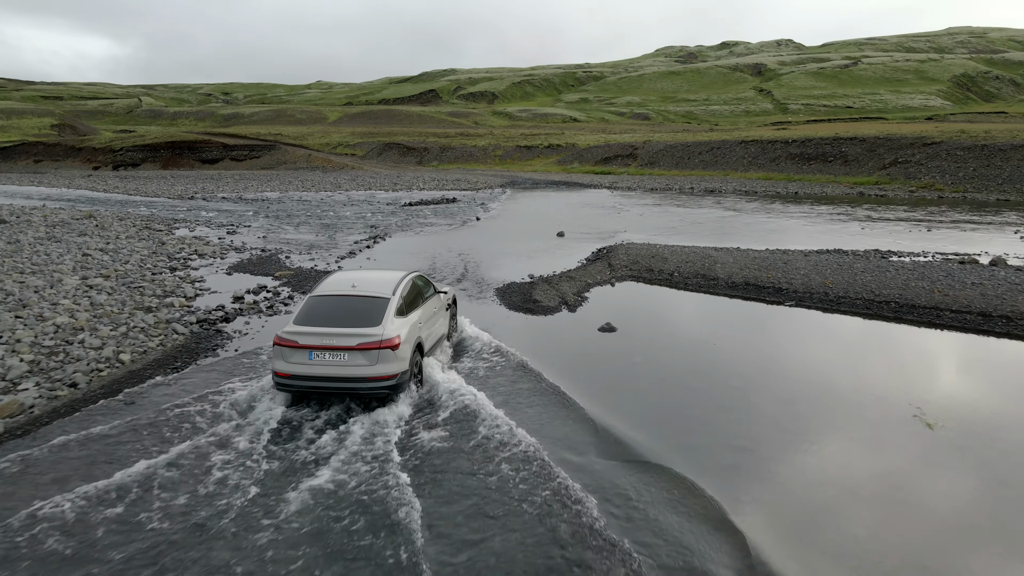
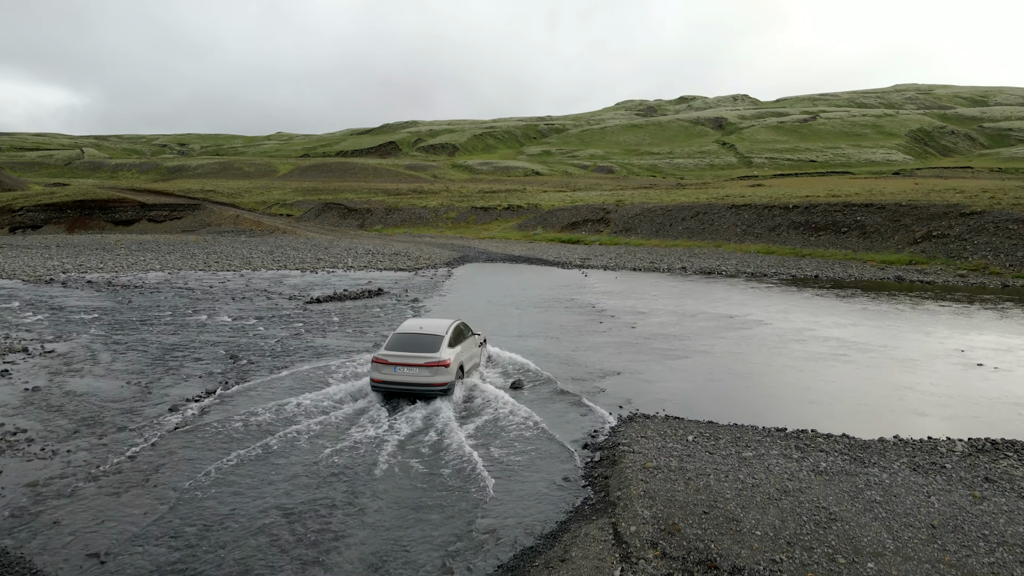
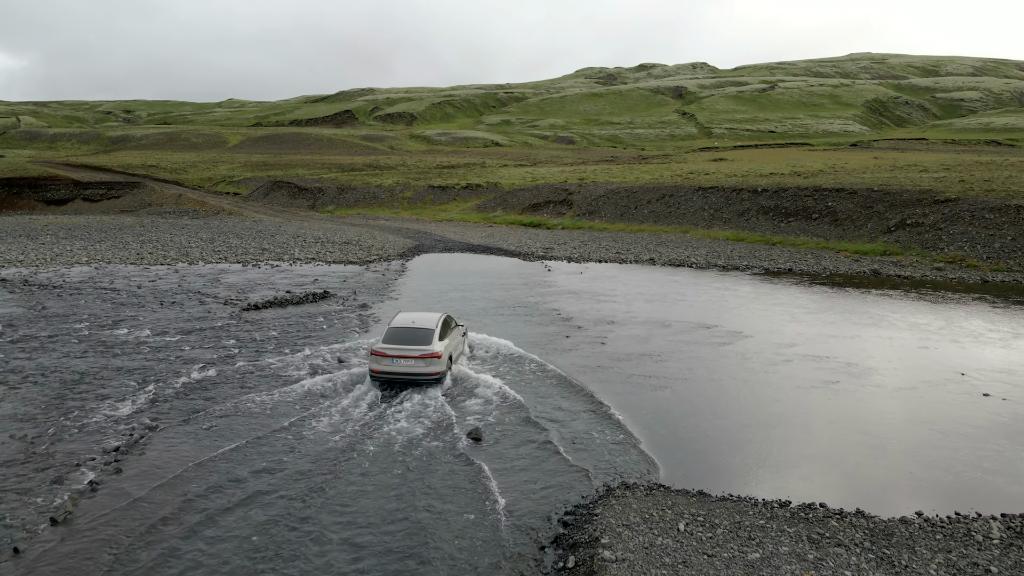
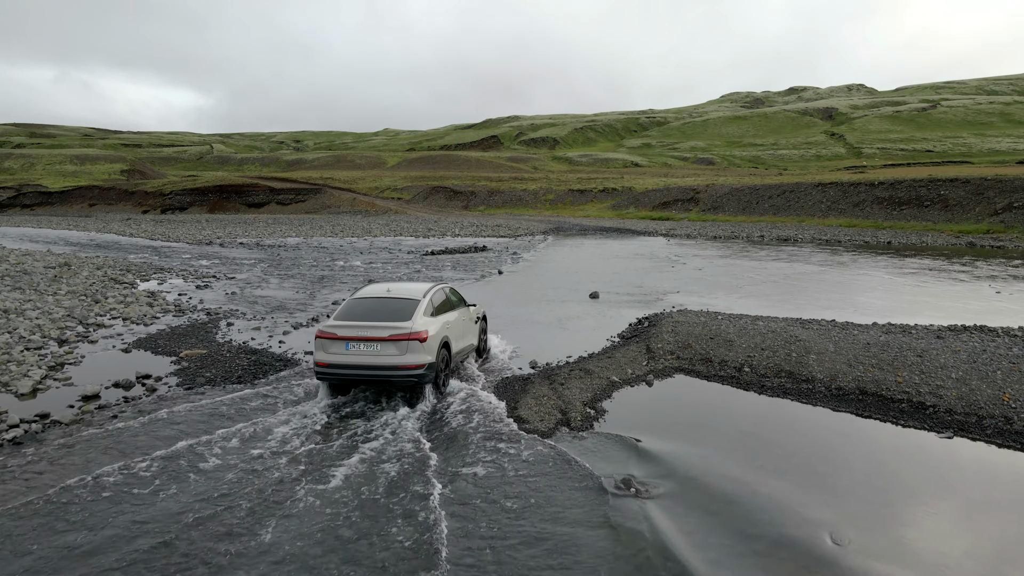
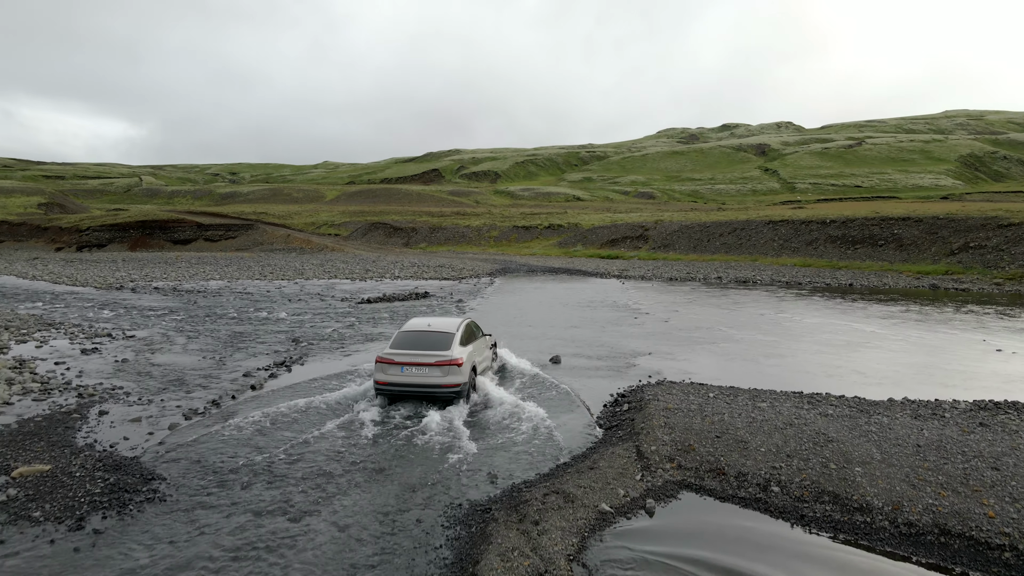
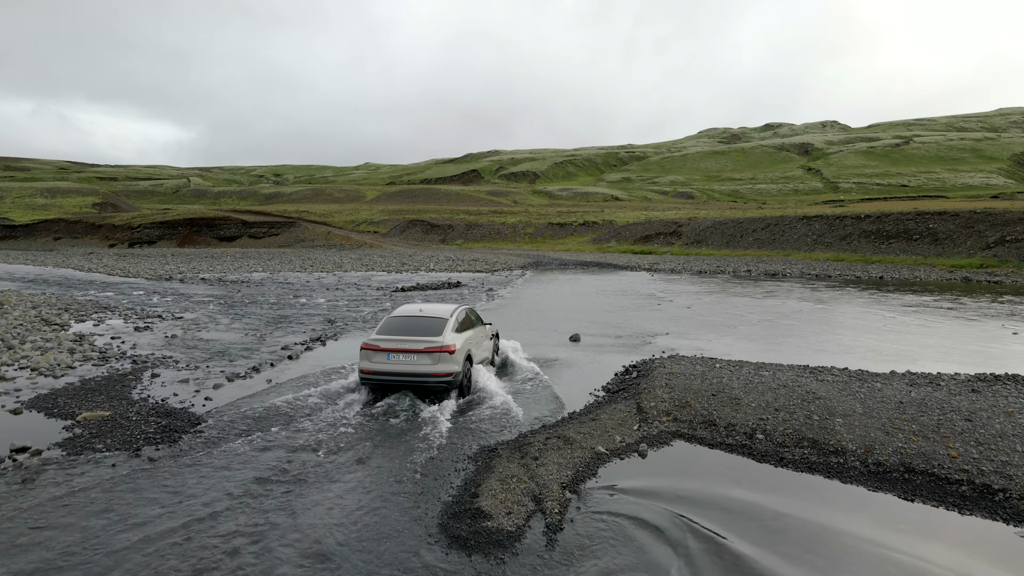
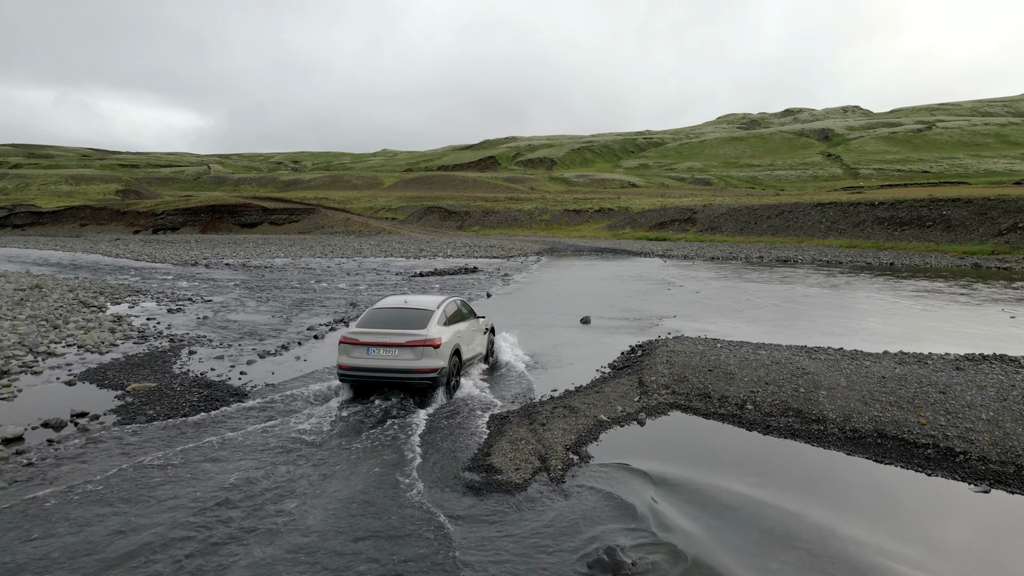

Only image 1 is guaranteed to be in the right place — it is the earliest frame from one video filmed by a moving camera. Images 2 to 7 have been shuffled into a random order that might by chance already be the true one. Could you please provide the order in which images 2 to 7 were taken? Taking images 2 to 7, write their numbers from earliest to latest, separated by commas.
4, 7, 6, 5, 2, 3
